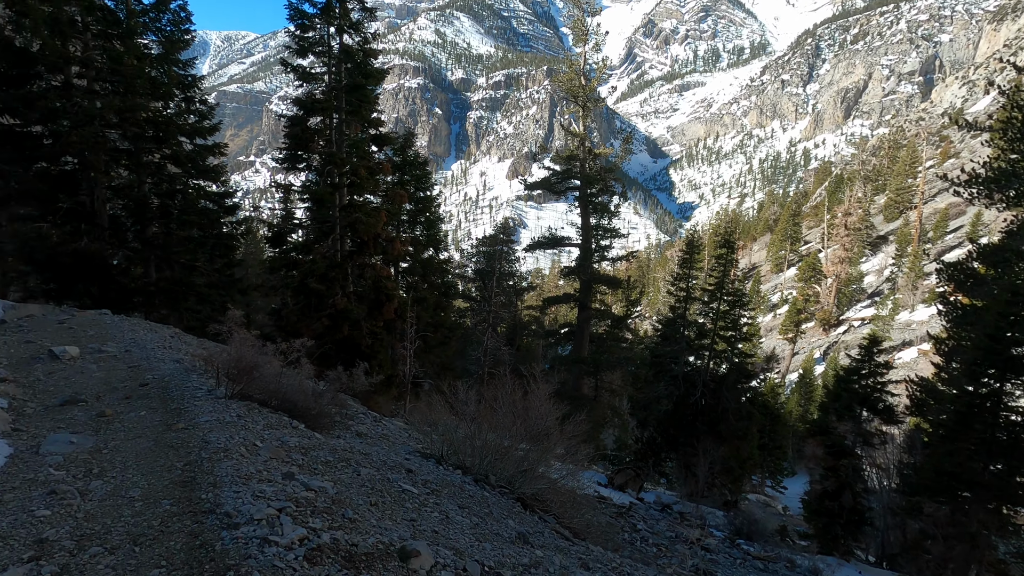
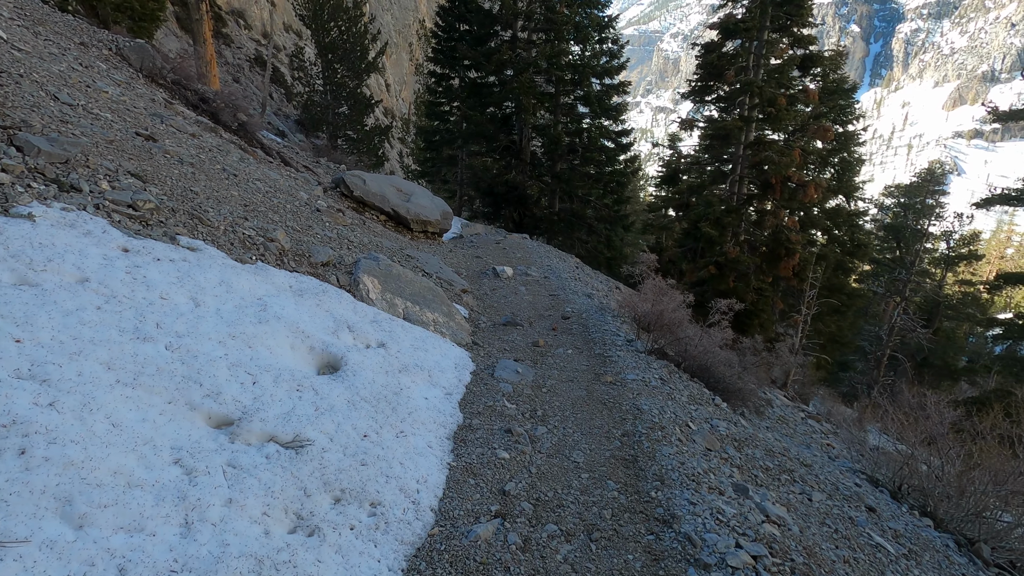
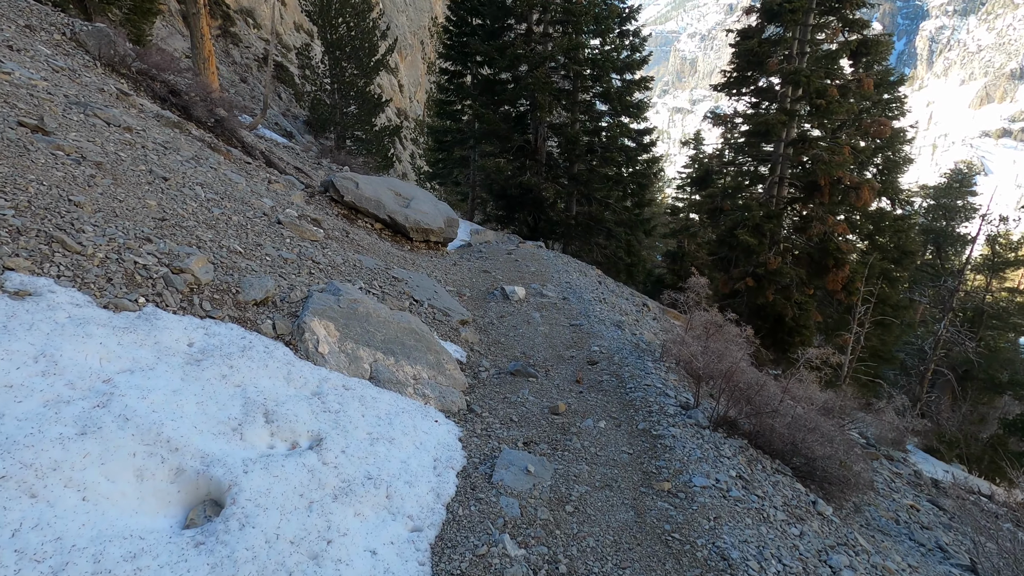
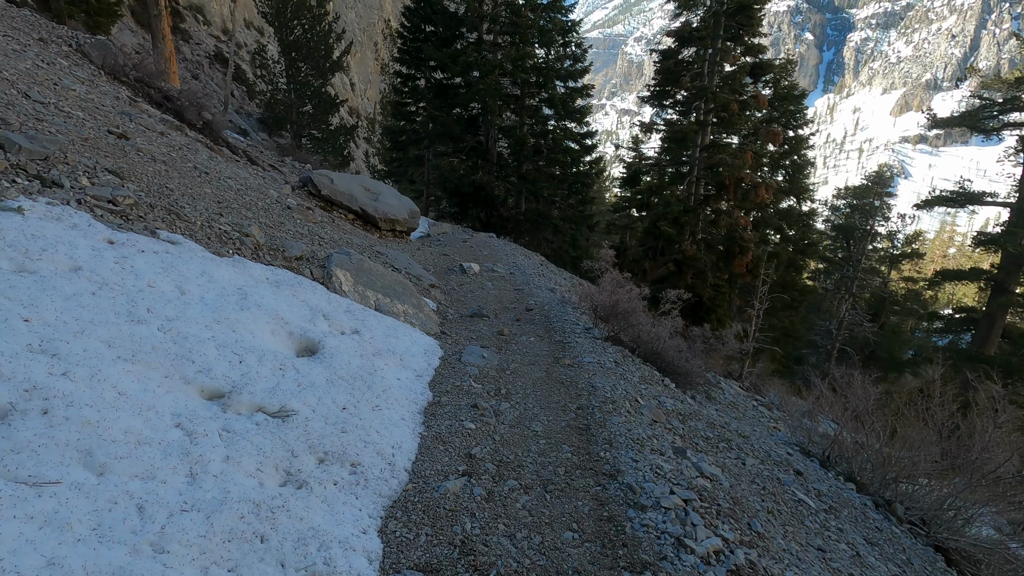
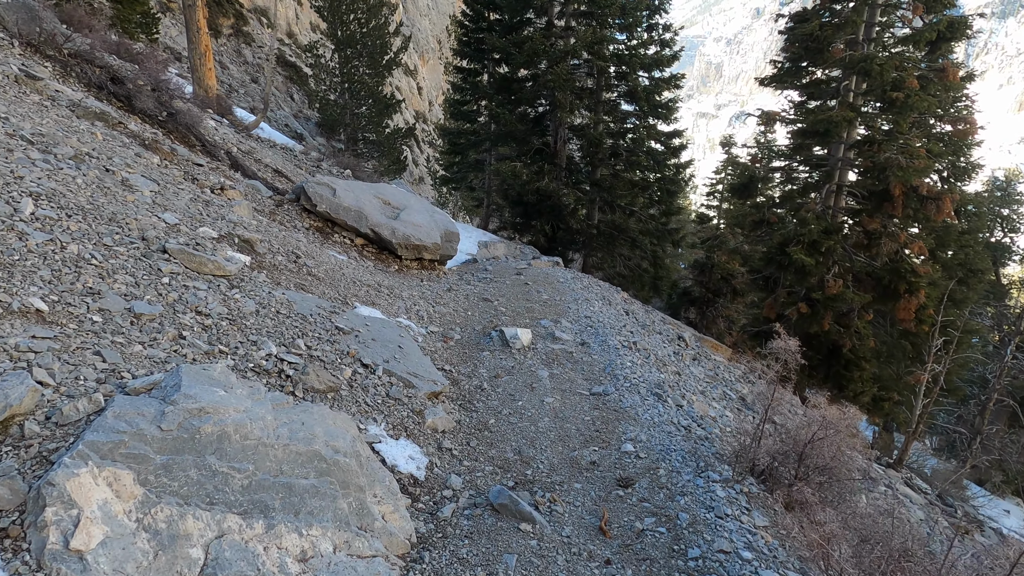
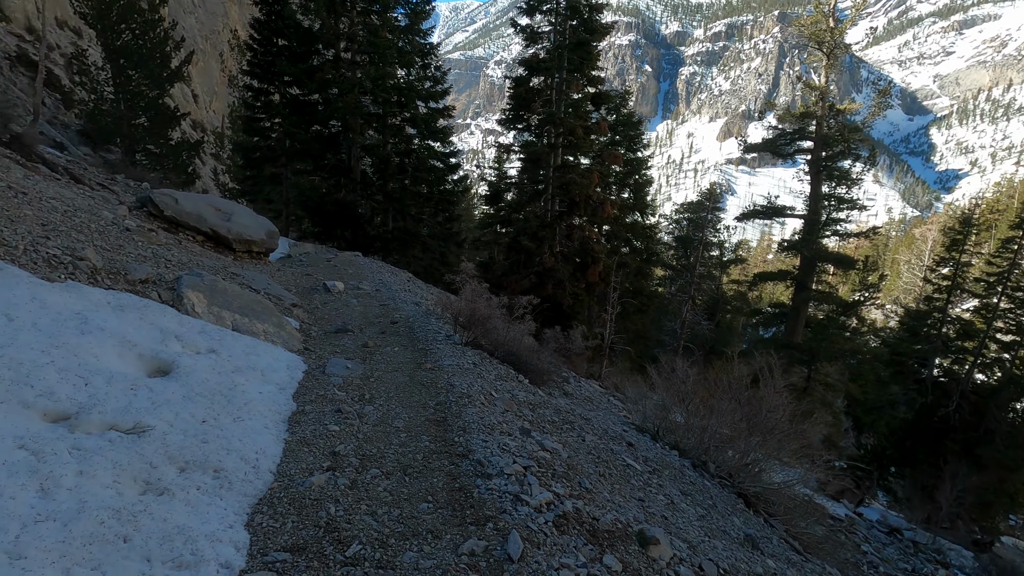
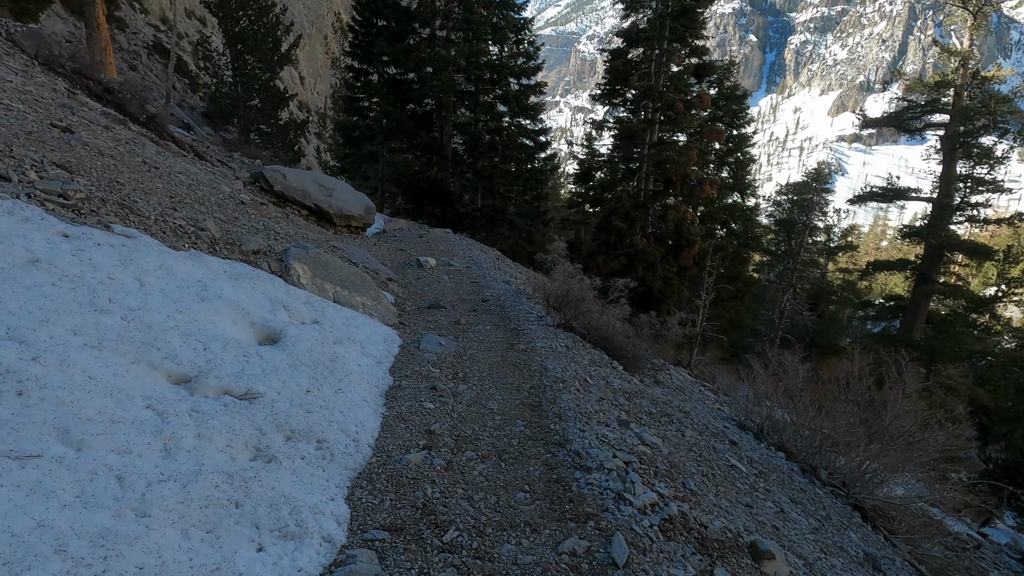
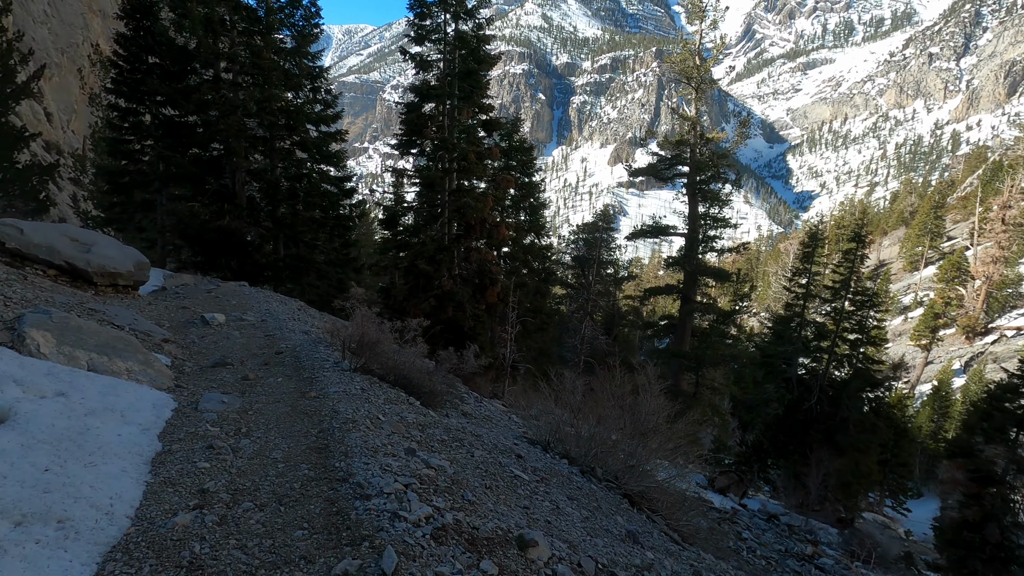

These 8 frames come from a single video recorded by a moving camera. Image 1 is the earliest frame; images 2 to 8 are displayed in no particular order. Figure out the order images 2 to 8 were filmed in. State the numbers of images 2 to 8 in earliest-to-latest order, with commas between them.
8, 6, 7, 4, 2, 3, 5
